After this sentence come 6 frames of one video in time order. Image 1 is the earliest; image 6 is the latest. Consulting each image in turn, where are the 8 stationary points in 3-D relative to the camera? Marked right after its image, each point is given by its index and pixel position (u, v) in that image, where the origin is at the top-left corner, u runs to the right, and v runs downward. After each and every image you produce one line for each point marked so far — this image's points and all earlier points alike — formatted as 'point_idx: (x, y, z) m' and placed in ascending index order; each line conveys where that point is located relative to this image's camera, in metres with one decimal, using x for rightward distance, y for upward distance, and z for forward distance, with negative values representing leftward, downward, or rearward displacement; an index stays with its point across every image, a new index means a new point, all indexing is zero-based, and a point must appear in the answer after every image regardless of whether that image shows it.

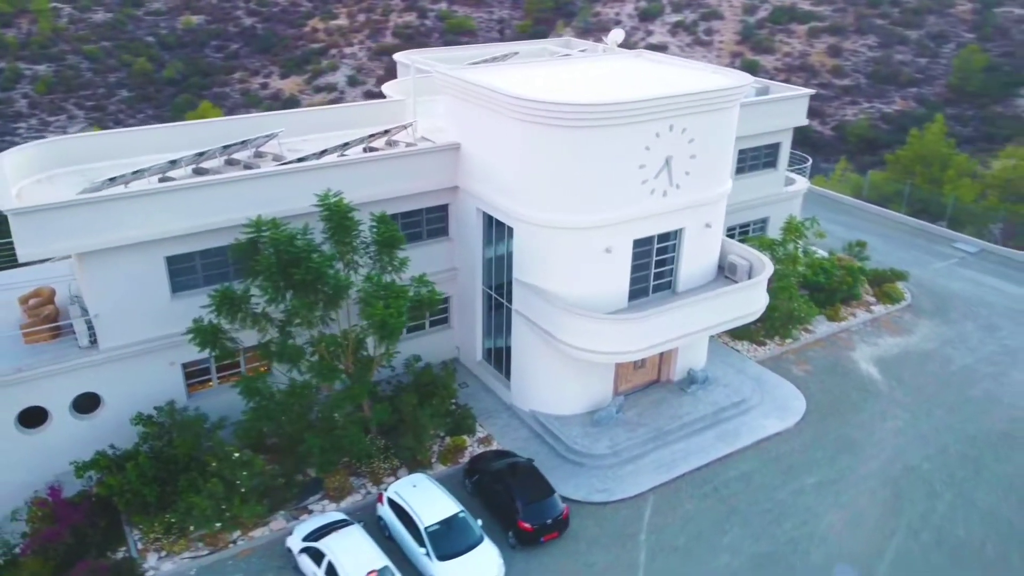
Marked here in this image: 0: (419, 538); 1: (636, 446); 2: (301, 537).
0: (-1.7, -4.8, +15.4) m
1: (+2.9, -3.7, +19.2) m
2: (-3.9, -4.7, +15.4) m
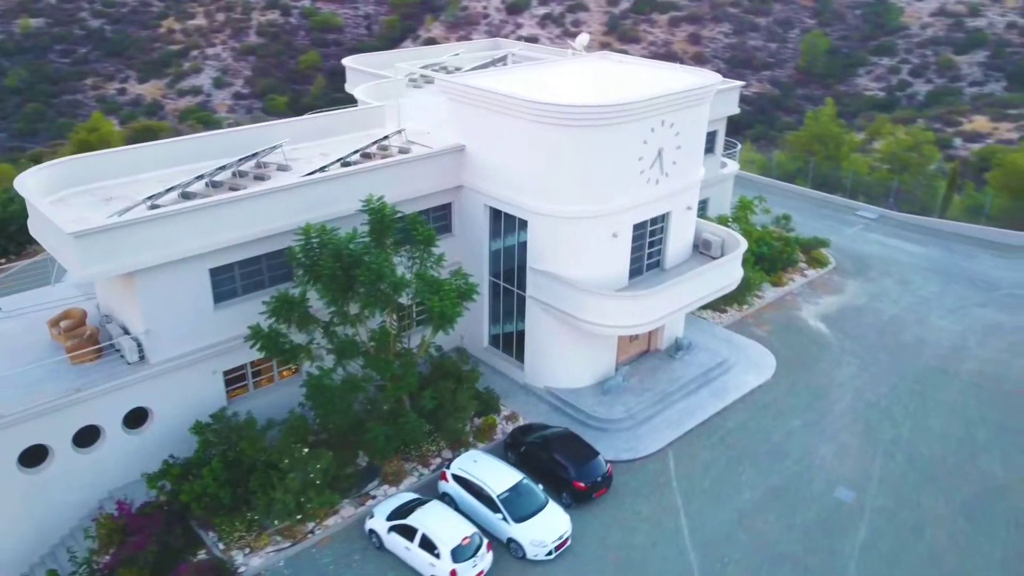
0: (-0.4, -4.6, +17.0) m
1: (+3.5, -3.2, +21.5) m
2: (-2.5, -4.7, +16.6) m
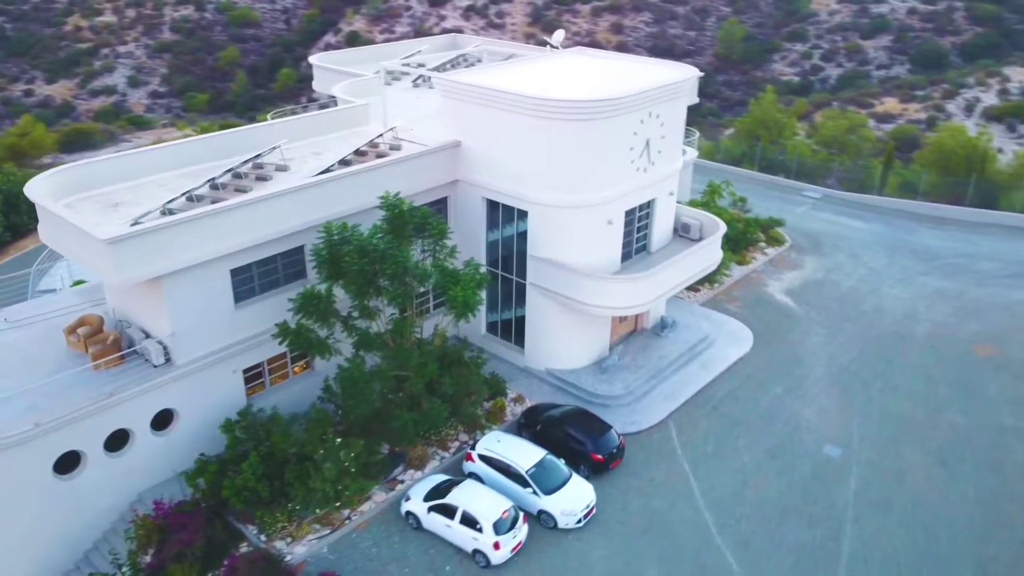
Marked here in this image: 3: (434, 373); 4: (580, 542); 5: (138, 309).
0: (+0.3, -4.3, +18.0) m
1: (+3.7, -2.7, +22.8) m
2: (-1.9, -4.5, +17.5) m
3: (-1.8, -2.0, +19.4) m
4: (+1.4, -5.4, +17.5) m
5: (-8.4, -0.4, +18.4) m
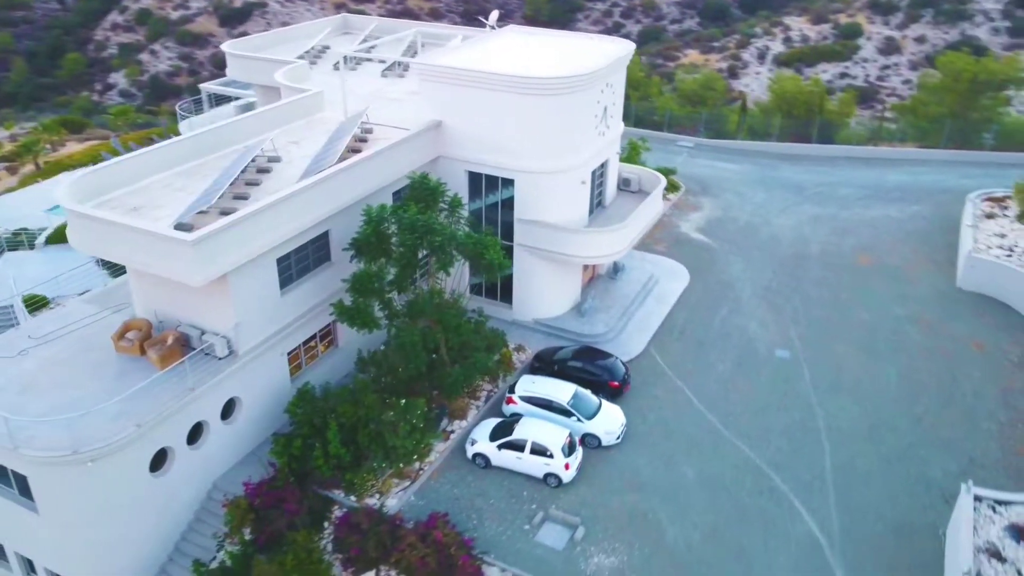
0: (+1.4, -3.2, +20.8) m
1: (+3.4, -1.0, +26.2) m
2: (-0.5, -3.7, +19.8) m
3: (-1.2, -1.1, +21.5) m
4: (+2.7, -4.2, +20.6) m
5: (-7.5, -0.4, +19.1) m
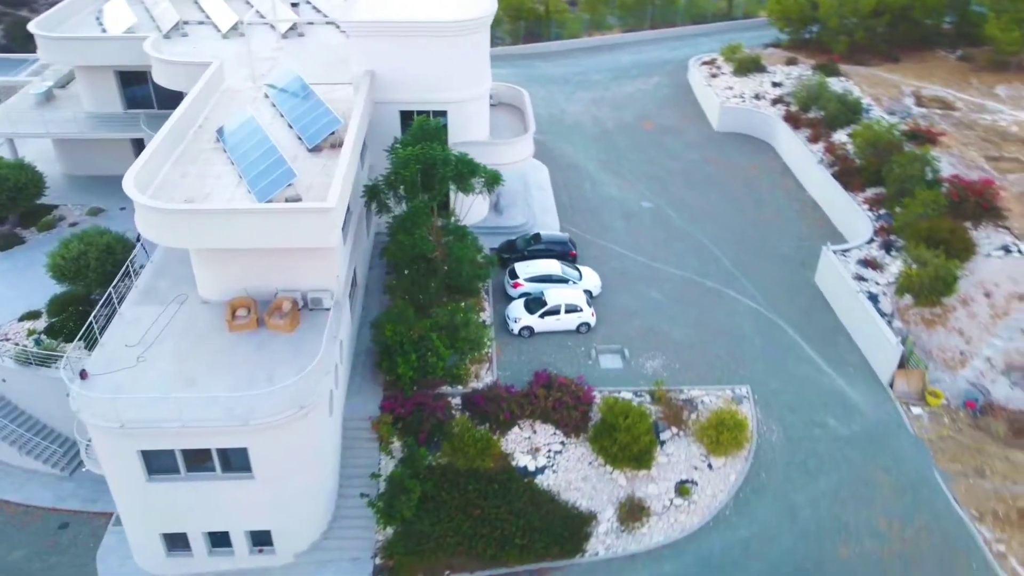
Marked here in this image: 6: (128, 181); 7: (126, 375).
0: (+1.7, +0.3, +26.9) m
1: (+0.6, +3.1, +32.2) m
2: (+0.6, -0.8, +25.3) m
3: (-1.4, +1.5, +26.2) m
4: (+3.2, -0.4, +27.4) m
5: (-5.9, +0.4, +21.3) m
6: (-9.0, +2.4, +19.5) m
7: (-9.1, -2.1, +19.3) m
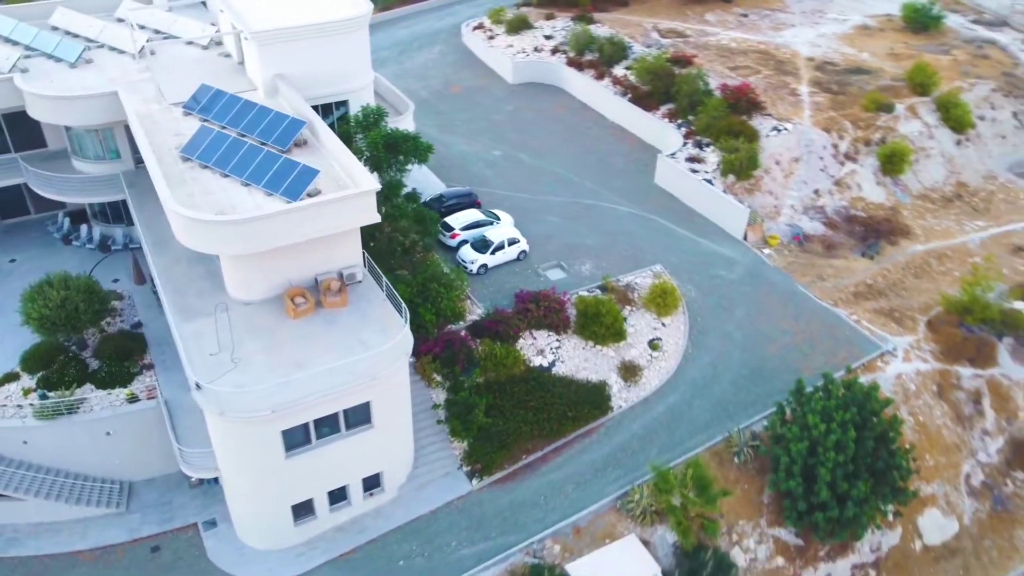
0: (-0.9, +2.6, +32.1) m
1: (-4.5, +5.0, +36.4) m
2: (-1.1, +1.3, +30.3) m
3: (-3.7, +3.1, +30.3) m
4: (+0.4, +2.3, +33.2) m
5: (-5.6, +0.9, +24.1) m
6: (-8.3, +2.1, +21.2) m
7: (-7.3, -2.3, +21.3) m
